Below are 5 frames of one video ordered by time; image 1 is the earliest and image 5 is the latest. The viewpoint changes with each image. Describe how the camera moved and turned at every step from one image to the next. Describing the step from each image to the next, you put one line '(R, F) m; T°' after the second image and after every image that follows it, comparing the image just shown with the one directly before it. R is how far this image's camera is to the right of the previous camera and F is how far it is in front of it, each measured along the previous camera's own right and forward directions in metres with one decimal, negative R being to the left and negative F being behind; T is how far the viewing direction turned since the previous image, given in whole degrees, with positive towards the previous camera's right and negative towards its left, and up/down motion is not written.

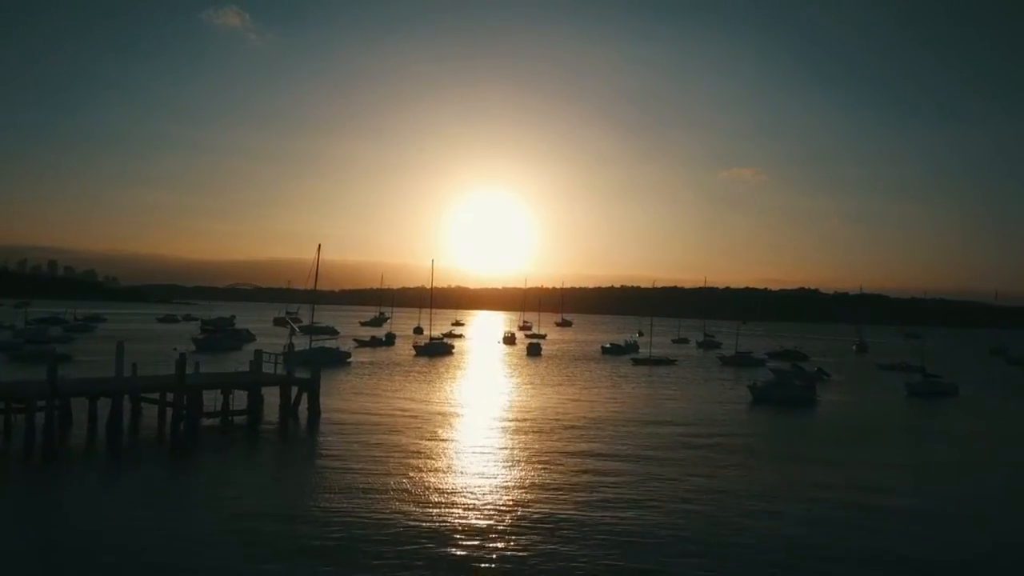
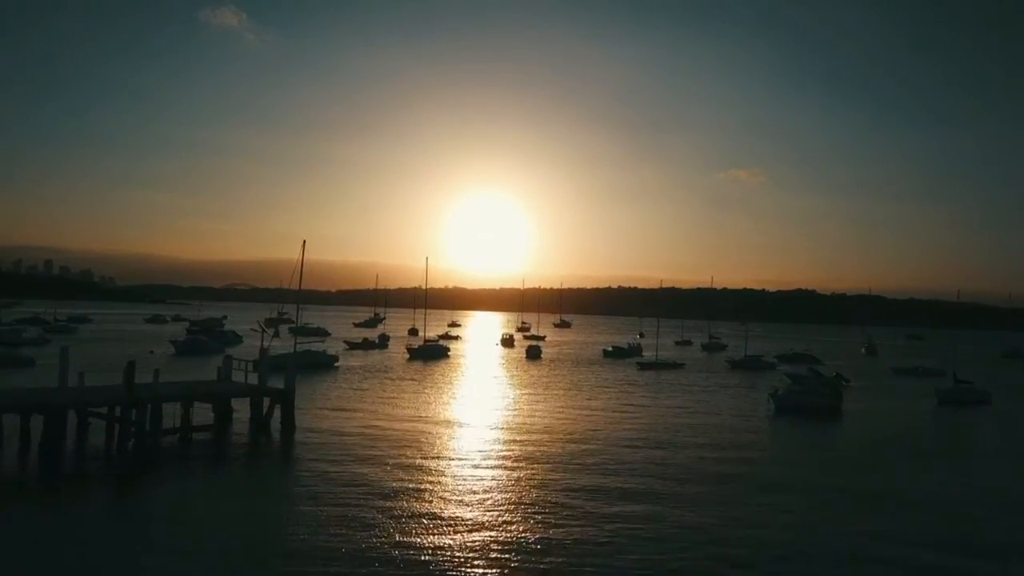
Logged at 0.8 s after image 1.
(-0.1, +2.9) m; 0°
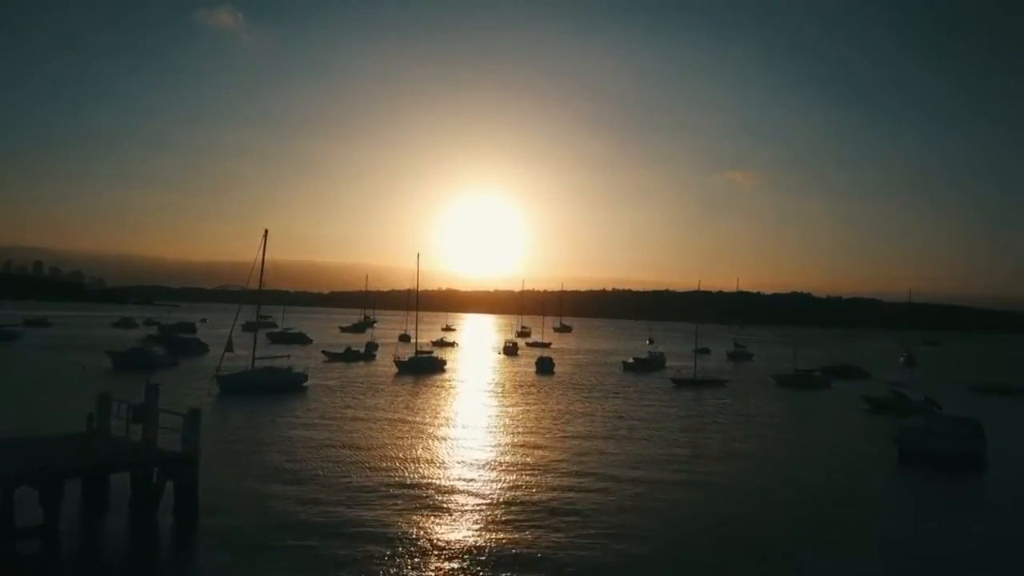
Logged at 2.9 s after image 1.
(-0.8, +8.4) m; 0°
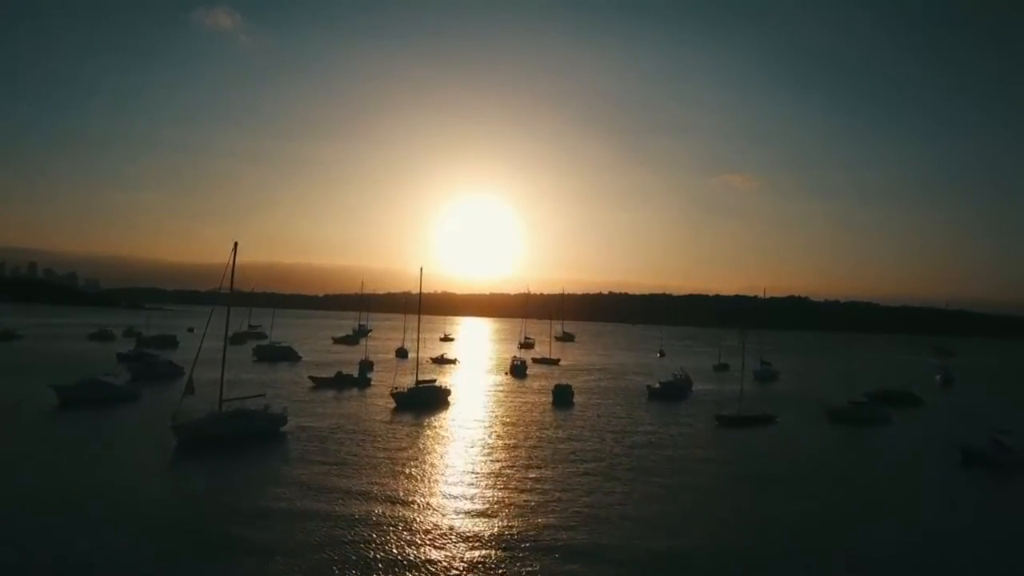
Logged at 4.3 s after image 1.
(-0.9, +5.9) m; 0°
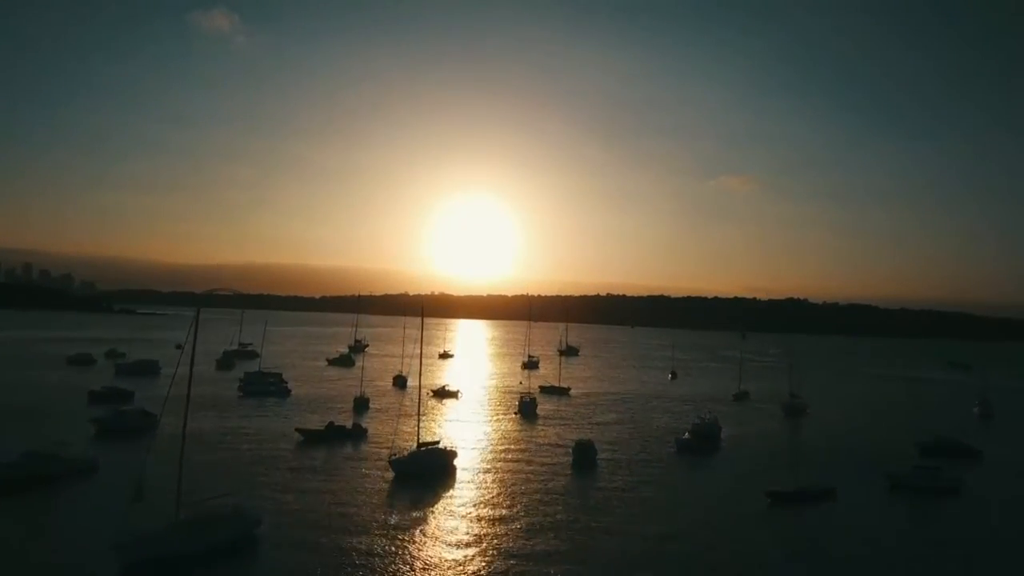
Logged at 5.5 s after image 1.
(-0.8, +5.1) m; 0°
